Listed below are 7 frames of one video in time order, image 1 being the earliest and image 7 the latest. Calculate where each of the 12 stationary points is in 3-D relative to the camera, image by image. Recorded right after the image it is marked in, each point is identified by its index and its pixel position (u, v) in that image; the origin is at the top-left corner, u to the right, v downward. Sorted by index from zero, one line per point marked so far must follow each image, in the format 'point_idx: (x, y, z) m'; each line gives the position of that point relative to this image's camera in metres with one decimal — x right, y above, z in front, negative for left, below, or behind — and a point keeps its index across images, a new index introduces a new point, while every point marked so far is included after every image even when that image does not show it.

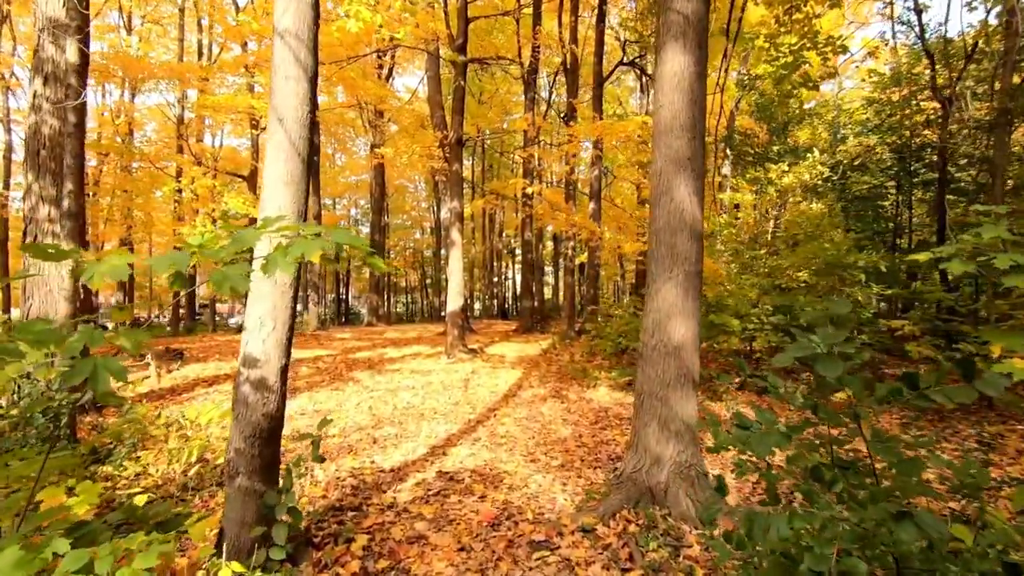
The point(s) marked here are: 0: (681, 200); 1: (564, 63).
0: (+1.2, +0.6, +3.5) m
1: (+1.6, +6.9, +14.9) m
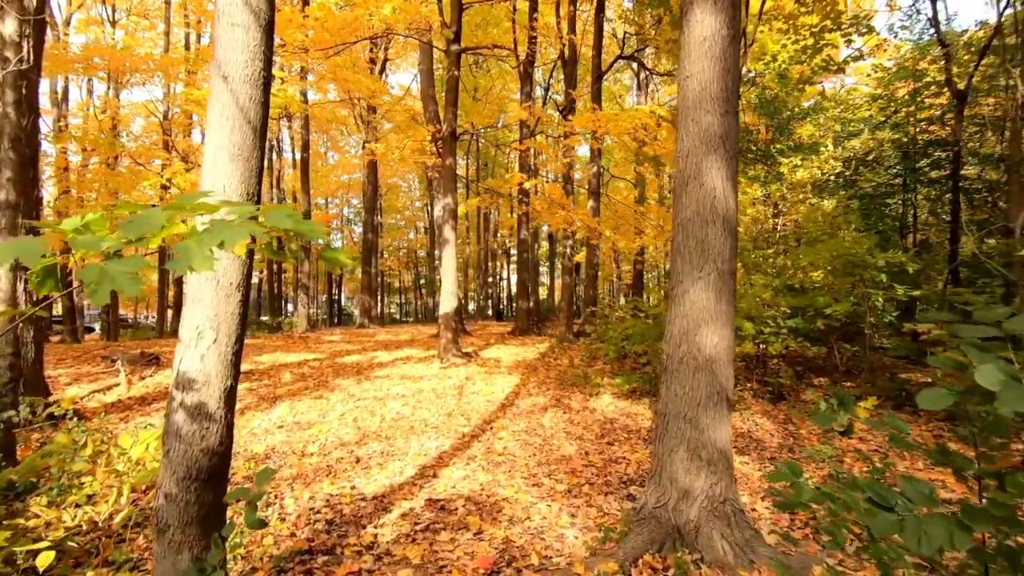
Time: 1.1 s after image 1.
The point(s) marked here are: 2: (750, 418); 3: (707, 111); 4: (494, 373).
0: (+1.2, +0.6, +3.0) m
1: (+1.5, +6.9, +14.4) m
2: (+3.0, -1.7, +6.2) m
3: (+1.2, +1.1, +3.0) m
4: (-0.3, -1.6, +9.4) m
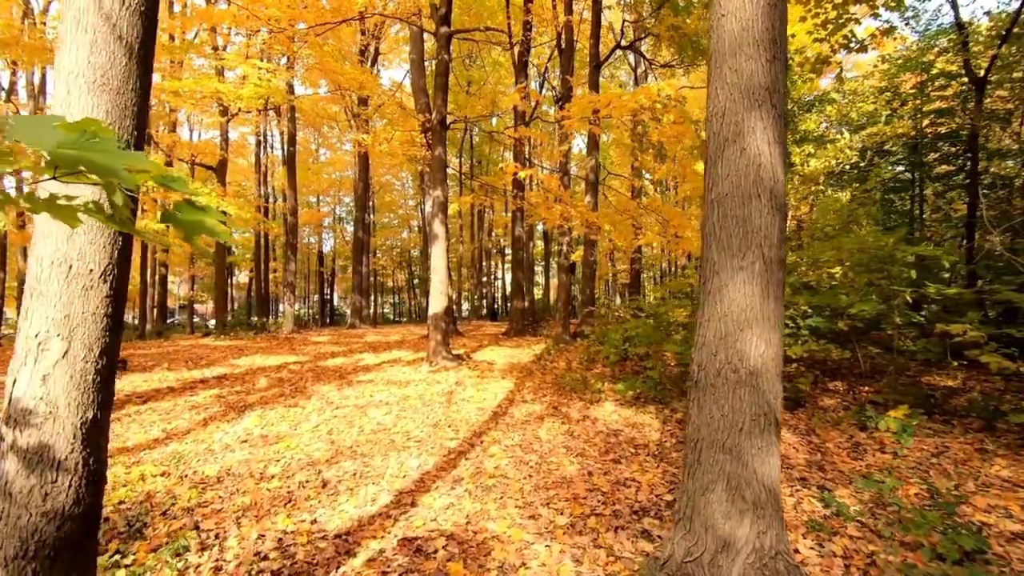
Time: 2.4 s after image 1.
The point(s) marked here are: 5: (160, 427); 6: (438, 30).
0: (+1.2, +0.7, +2.3) m
1: (+1.3, +6.9, +13.8) m
2: (+2.9, -1.7, +5.6) m
3: (+1.1, +1.1, +2.4) m
4: (-0.5, -1.6, +8.7) m
5: (-4.3, -1.7, +6.0) m
6: (-1.6, +5.7, +10.7) m
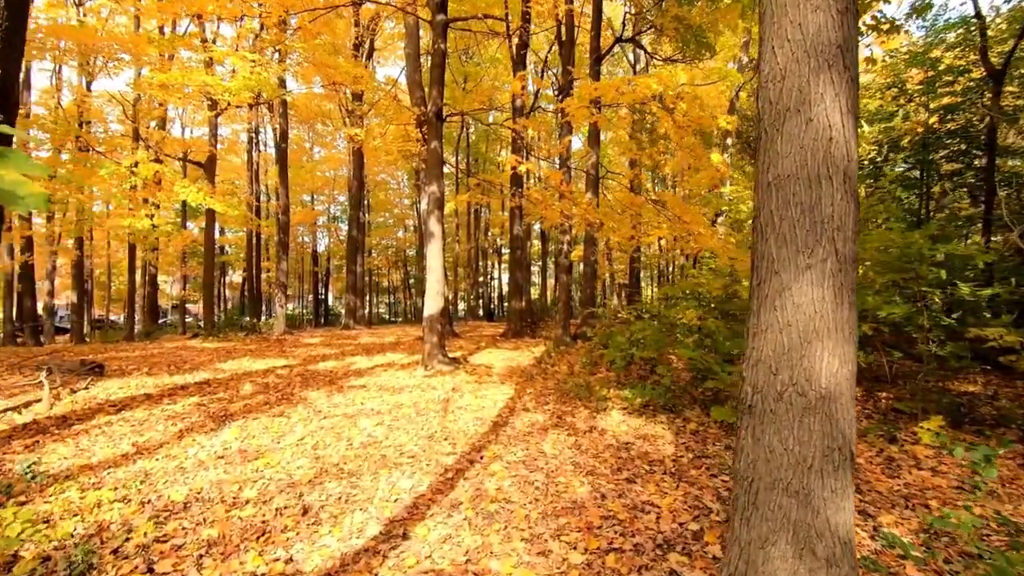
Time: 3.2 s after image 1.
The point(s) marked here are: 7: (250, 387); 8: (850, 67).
0: (+1.2, +0.6, +1.9) m
1: (+1.3, +6.9, +13.3) m
2: (+2.9, -1.7, +5.1) m
3: (+1.2, +1.1, +1.9) m
4: (-0.5, -1.6, +8.3) m
5: (-4.3, -1.7, +5.5) m
6: (-1.6, +5.7, +10.3) m
7: (-4.3, -1.6, +8.1) m
8: (+1.3, +0.9, +1.9) m
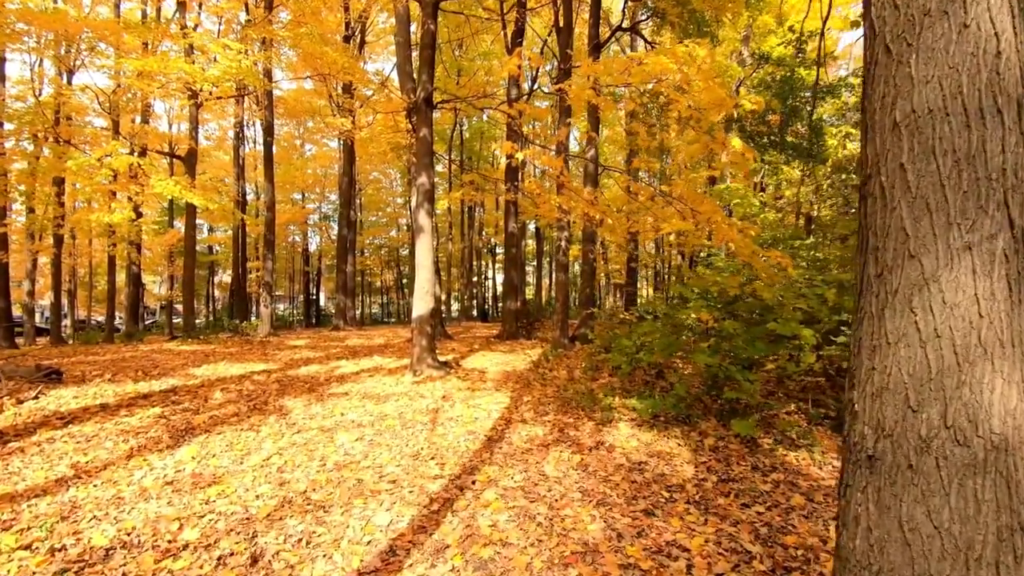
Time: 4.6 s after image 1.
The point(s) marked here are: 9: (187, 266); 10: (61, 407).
0: (+1.2, +0.7, +1.3) m
1: (+1.1, +6.9, +12.7) m
2: (+2.9, -1.6, +4.5) m
3: (+1.2, +1.1, +1.3) m
4: (-0.5, -1.6, +7.6) m
5: (-4.4, -1.7, +4.8) m
6: (-1.7, +5.7, +9.6) m
7: (-4.4, -1.6, +7.4) m
8: (+1.3, +0.9, +1.3) m
9: (-11.1, +0.7, +16.6) m
10: (-6.0, -1.6, +6.5) m
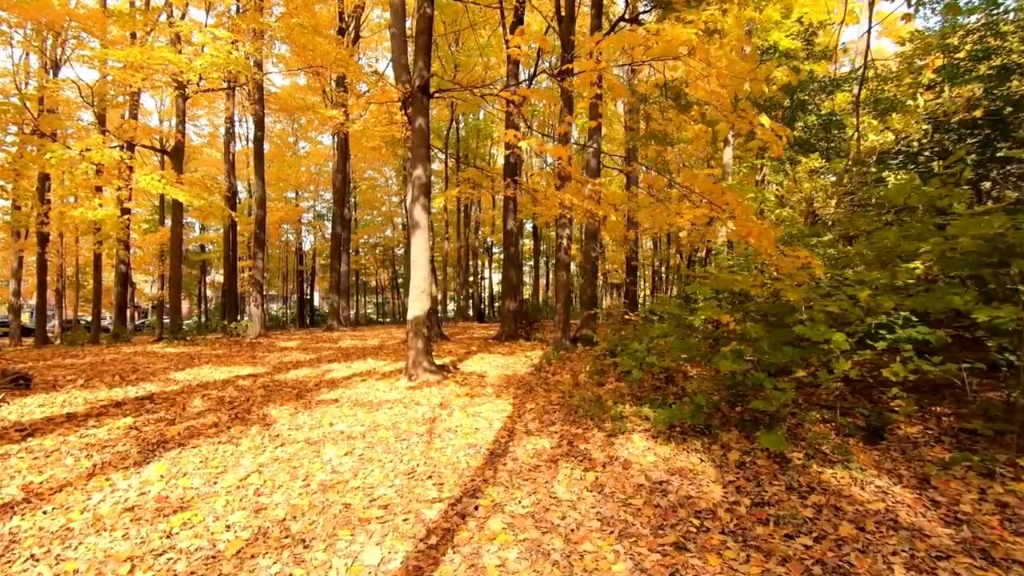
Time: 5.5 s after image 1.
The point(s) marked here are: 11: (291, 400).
0: (+1.3, +0.7, +0.8) m
1: (+1.1, +6.9, +12.2) m
2: (+3.0, -1.6, +4.1) m
3: (+1.3, +1.1, +0.8) m
4: (-0.5, -1.6, +7.1) m
5: (-4.3, -1.7, +4.3) m
6: (-1.7, +5.7, +9.1) m
7: (-4.4, -1.6, +6.9) m
8: (+1.4, +0.9, +0.8) m
9: (-11.1, +0.8, +16.0) m
10: (-5.9, -1.6, +5.9) m
11: (-3.2, -1.6, +7.1) m
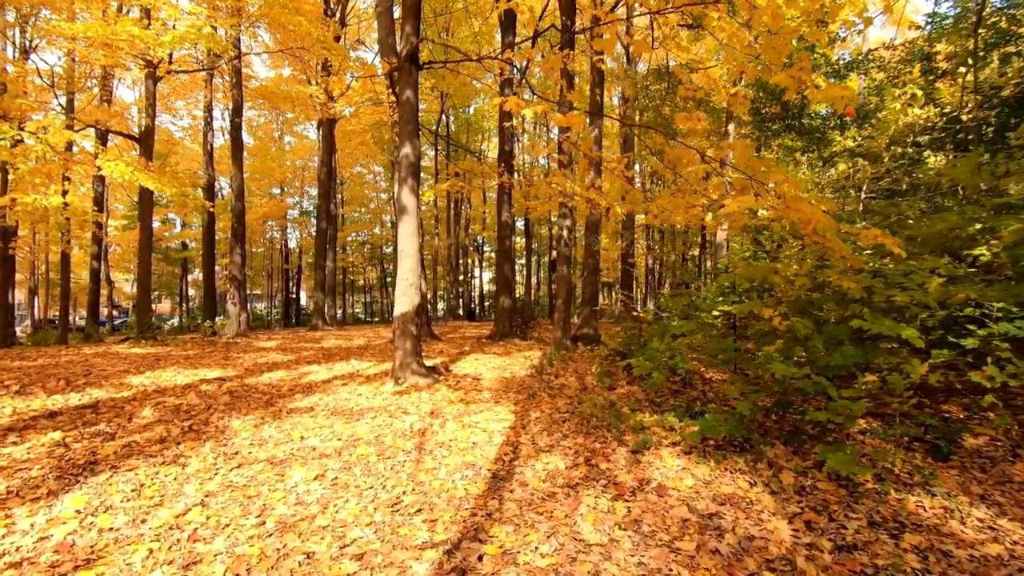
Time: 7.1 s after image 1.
0: (+1.5, +0.8, -0.1) m
1: (+1.0, +7.0, +11.4) m
2: (+3.0, -1.5, +3.3) m
3: (+1.4, +1.2, 0.0) m
4: (-0.5, -1.5, +6.2) m
5: (-4.2, -1.6, +3.3) m
6: (-1.7, +5.8, +8.2) m
7: (-4.4, -1.5, +5.9) m
8: (+1.6, +1.0, 0.0) m
9: (-11.3, +0.9, +14.9) m
10: (-5.9, -1.5, +4.9) m
11: (-3.2, -1.5, +6.2) m
